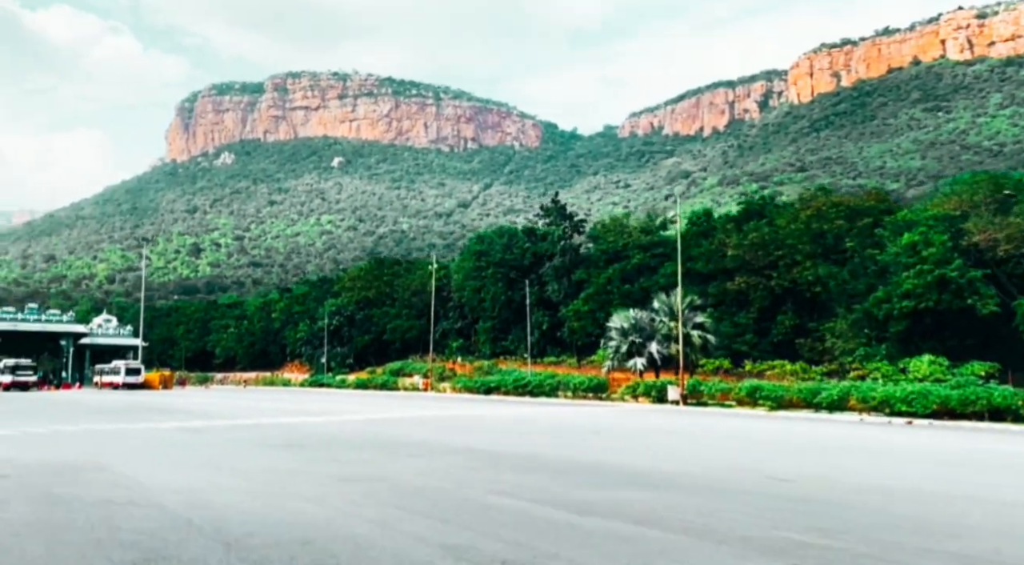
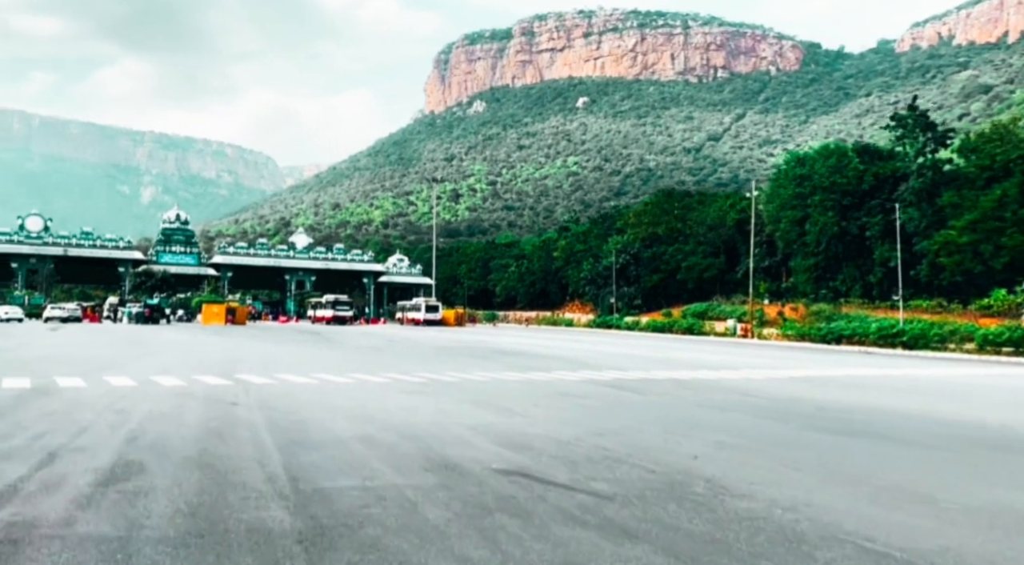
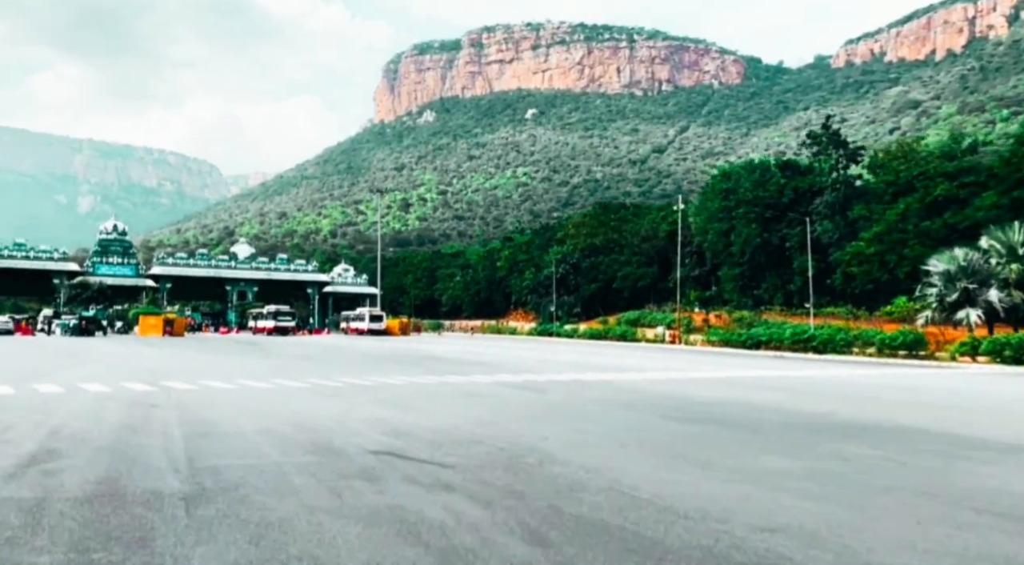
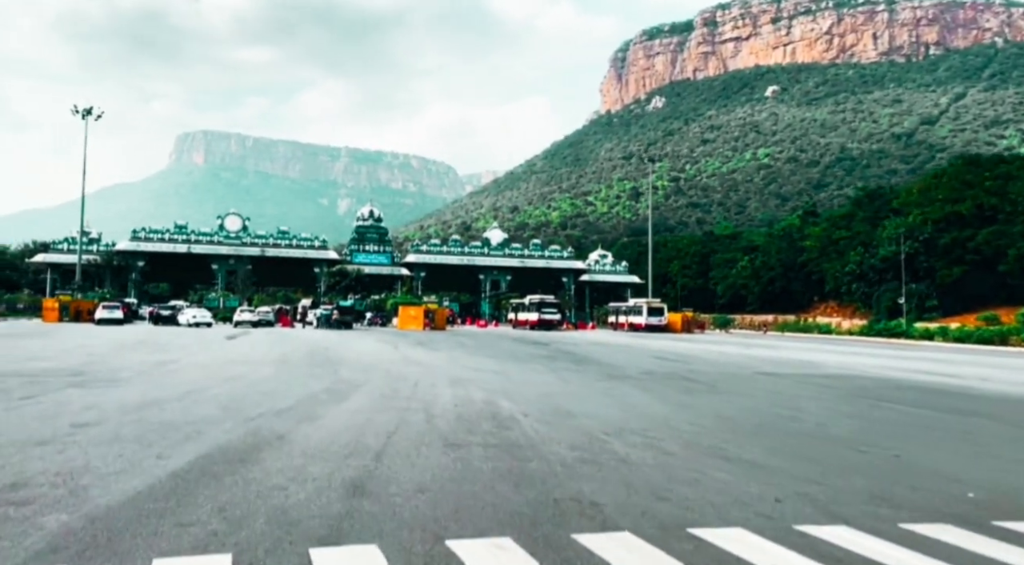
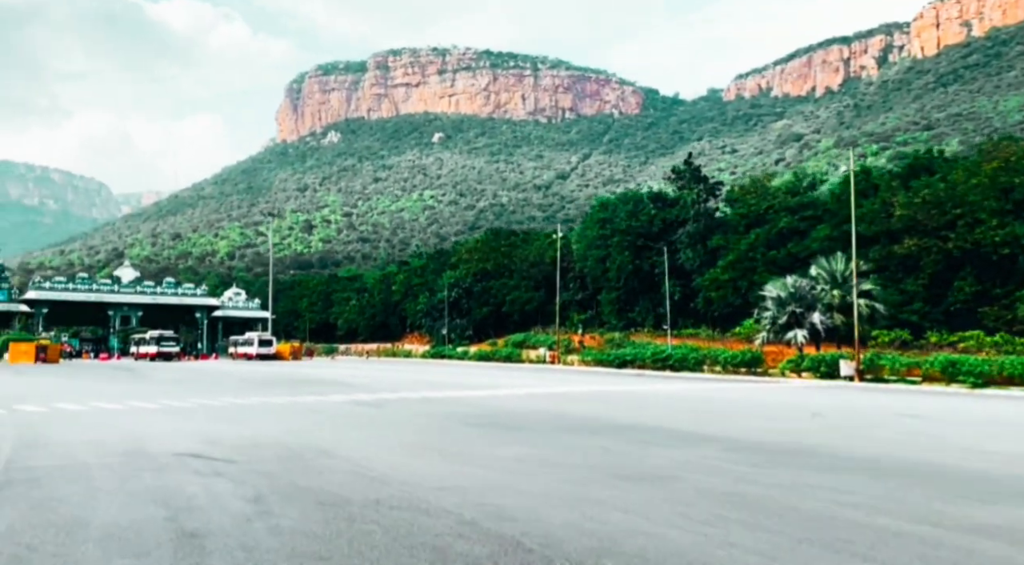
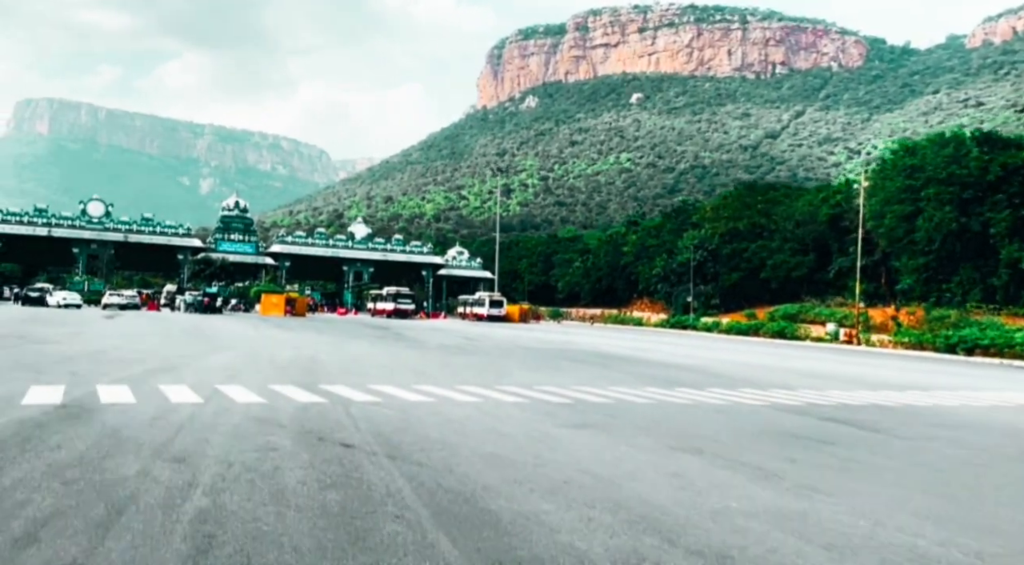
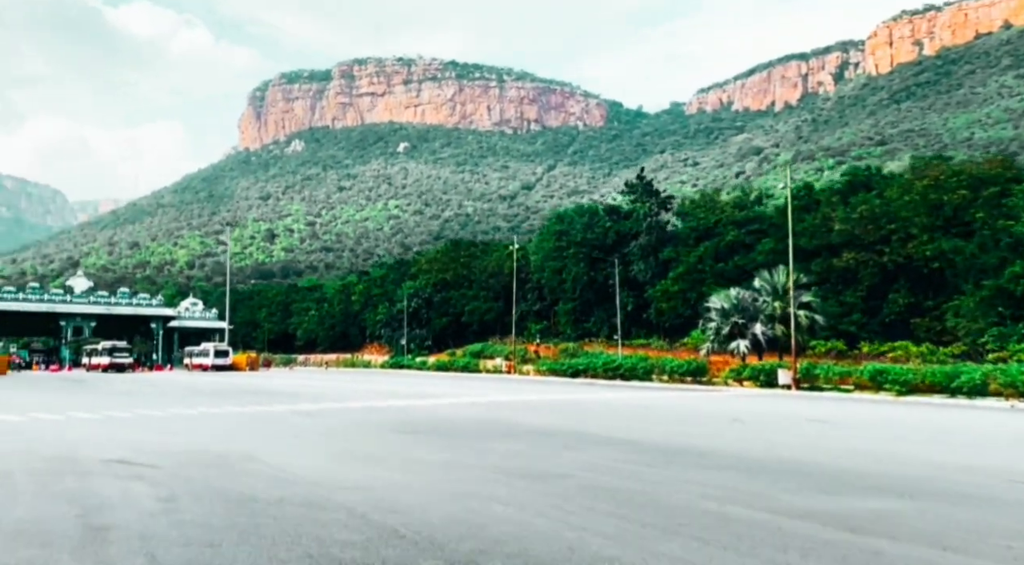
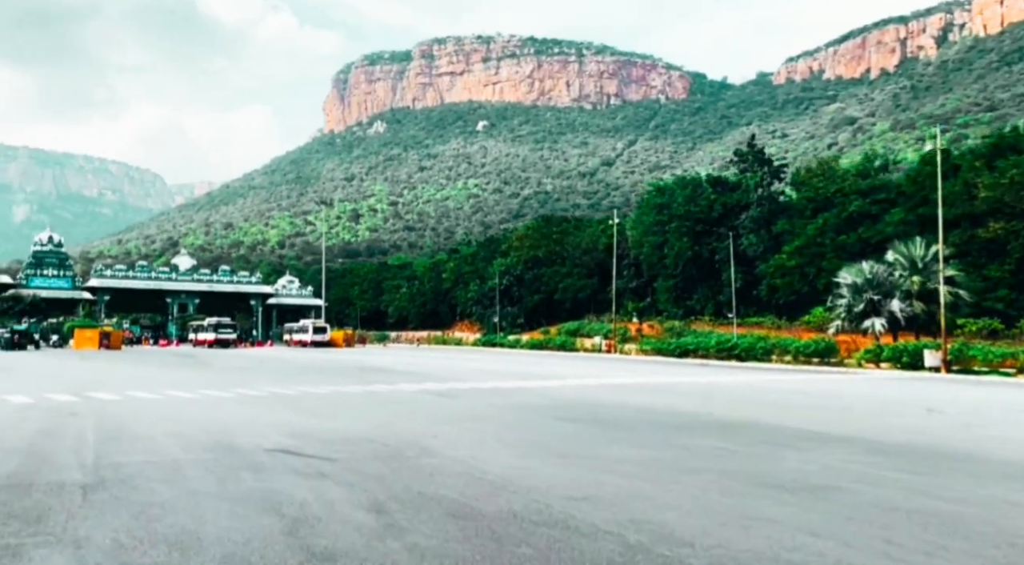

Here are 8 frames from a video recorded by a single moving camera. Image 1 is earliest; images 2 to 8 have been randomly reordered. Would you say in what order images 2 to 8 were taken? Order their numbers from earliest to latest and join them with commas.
7, 5, 8, 3, 2, 6, 4
